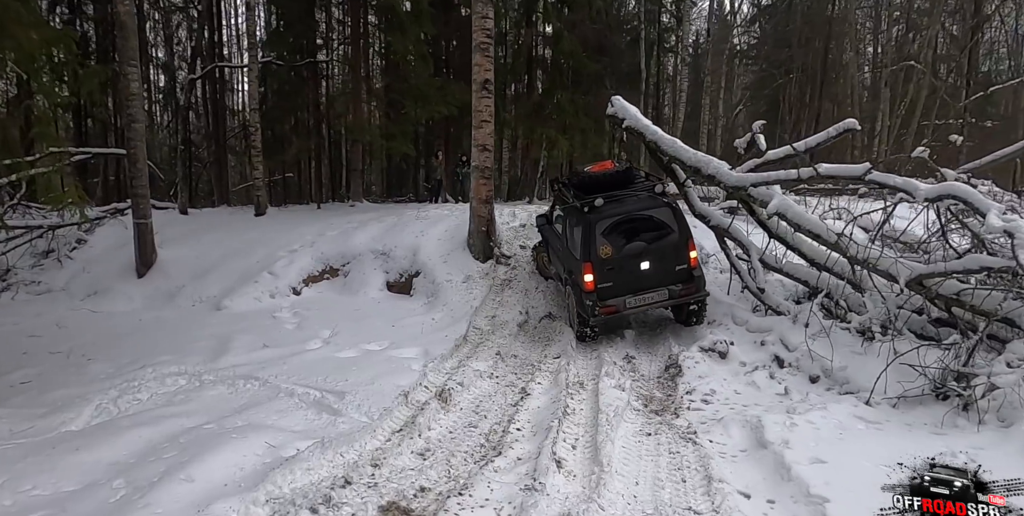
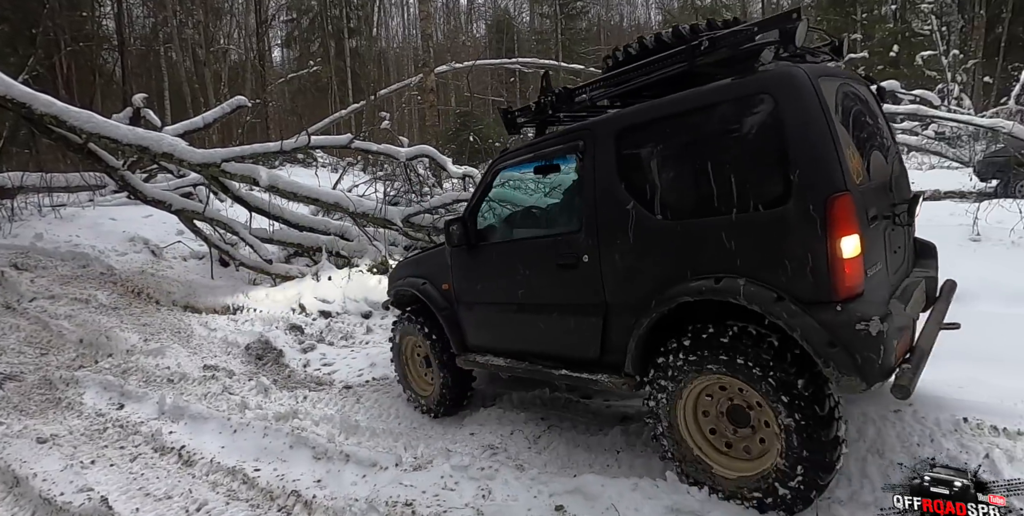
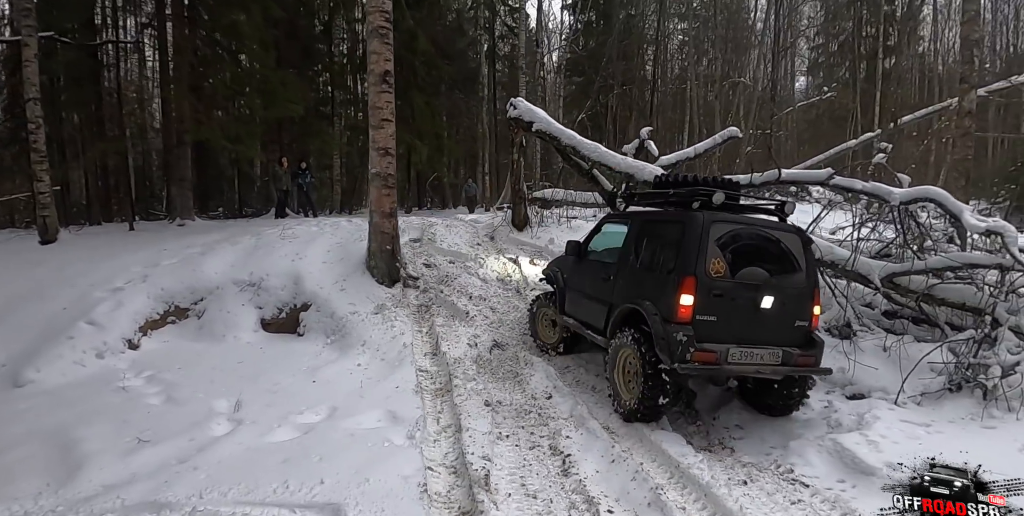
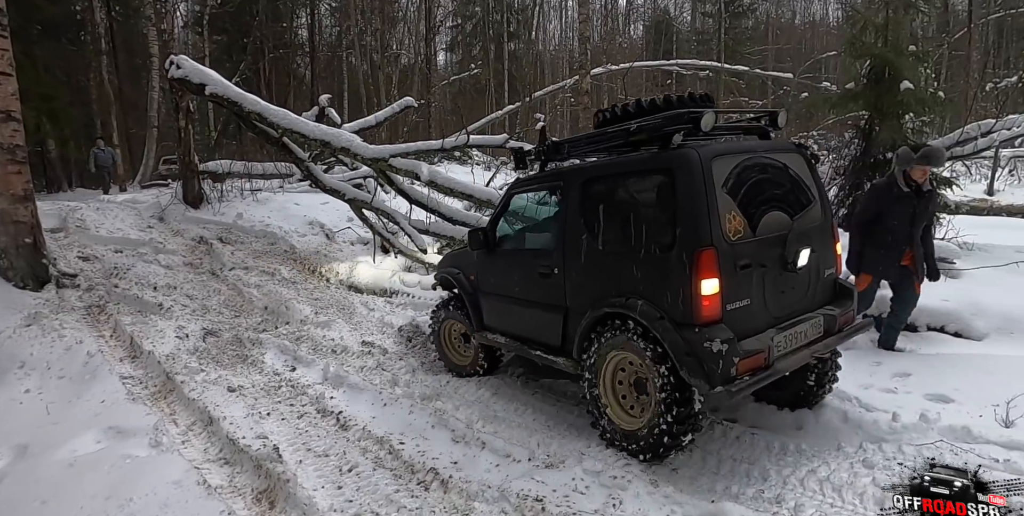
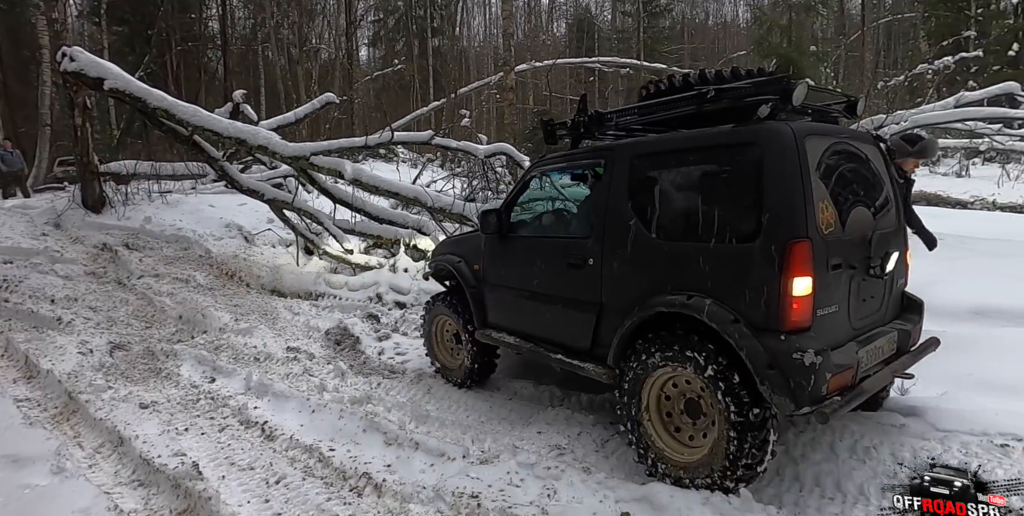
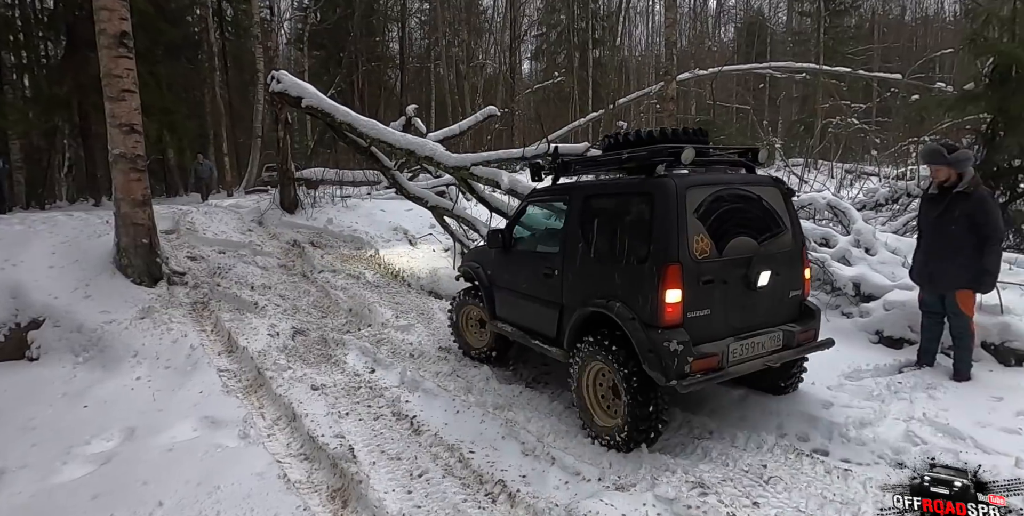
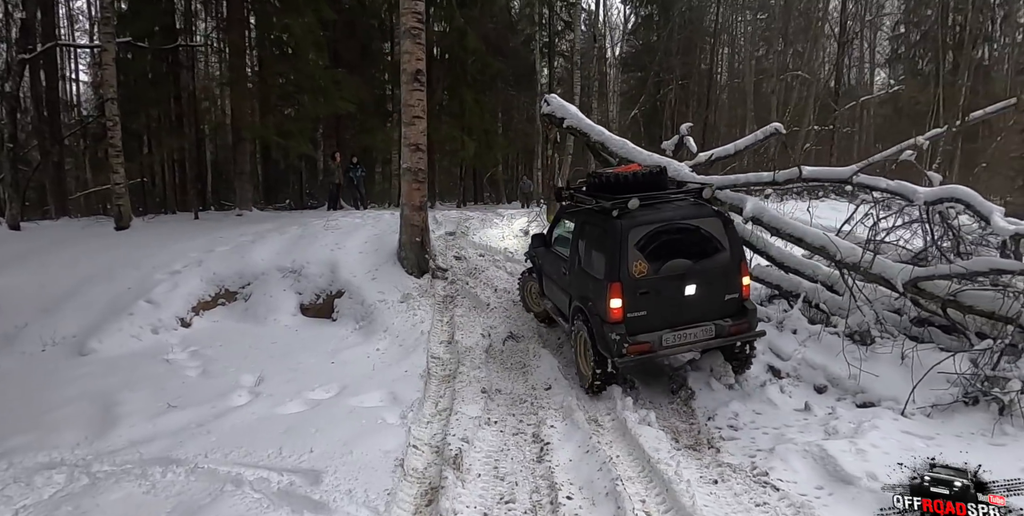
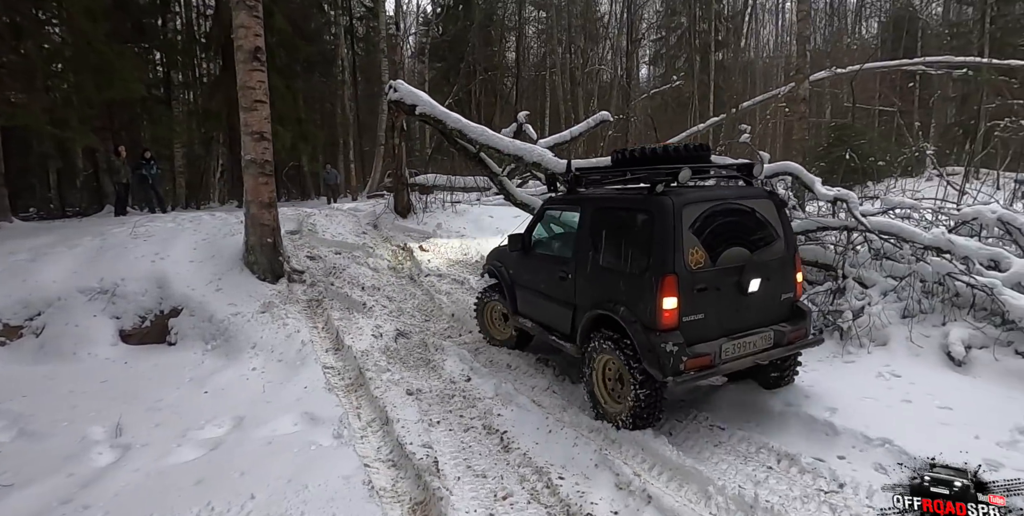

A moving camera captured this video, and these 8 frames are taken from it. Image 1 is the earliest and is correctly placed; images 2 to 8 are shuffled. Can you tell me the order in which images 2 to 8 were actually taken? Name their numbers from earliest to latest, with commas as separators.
7, 3, 8, 6, 4, 5, 2
